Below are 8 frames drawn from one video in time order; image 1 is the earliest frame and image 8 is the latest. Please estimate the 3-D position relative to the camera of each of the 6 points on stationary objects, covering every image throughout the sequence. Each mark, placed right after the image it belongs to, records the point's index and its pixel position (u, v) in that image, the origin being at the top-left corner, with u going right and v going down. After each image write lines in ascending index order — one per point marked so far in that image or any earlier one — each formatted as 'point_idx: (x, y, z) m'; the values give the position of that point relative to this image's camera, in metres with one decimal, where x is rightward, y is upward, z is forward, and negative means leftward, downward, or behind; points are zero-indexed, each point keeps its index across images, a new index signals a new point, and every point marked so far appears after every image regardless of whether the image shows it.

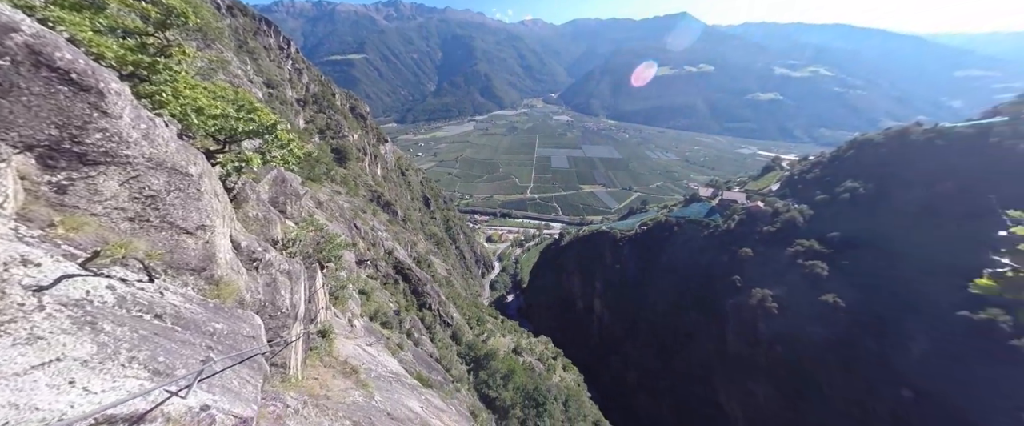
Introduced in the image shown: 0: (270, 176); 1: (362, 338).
0: (-8.6, +1.3, +13.3) m
1: (-6.4, -5.3, +16.0) m
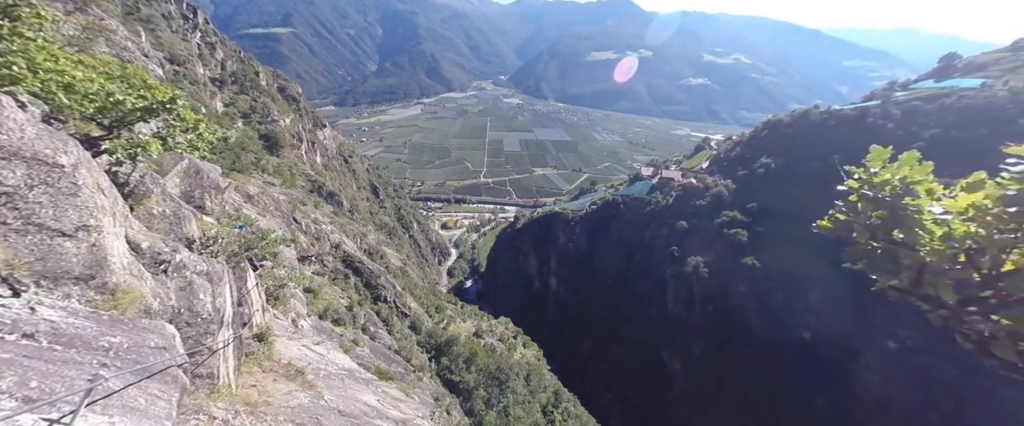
0: (-10.4, +1.4, +11.7) m
1: (-8.2, -5.0, +14.9) m
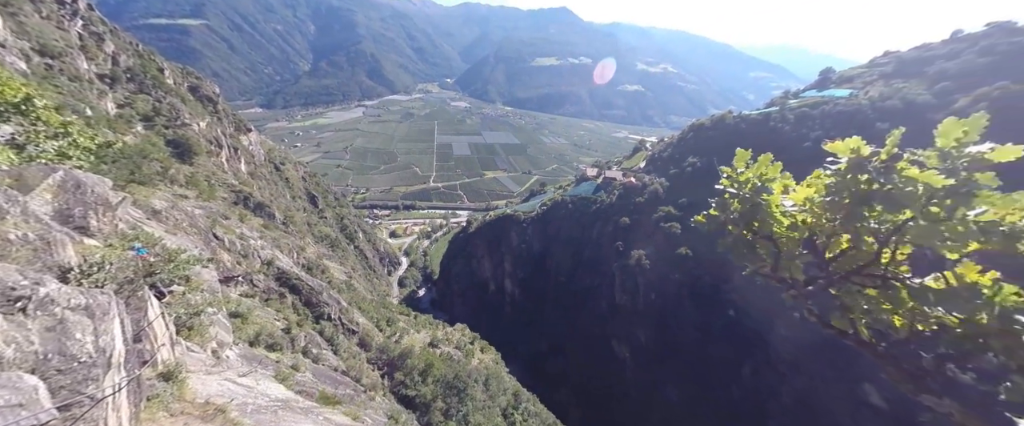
0: (-11.9, +0.9, +9.7) m
1: (-9.8, -5.5, +13.1) m
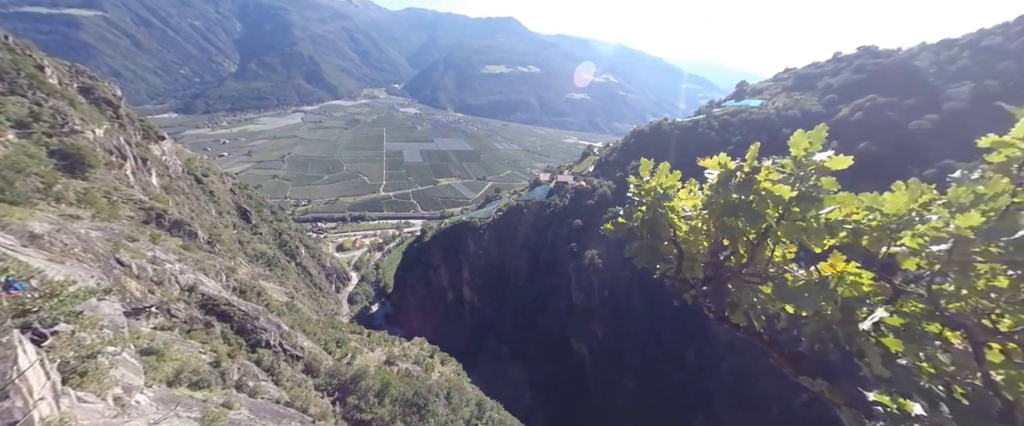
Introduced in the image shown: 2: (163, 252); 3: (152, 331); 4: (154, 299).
0: (-12.9, +0.2, +7.5) m
1: (-11.0, -6.1, +11.0) m
2: (-18.5, -2.2, +20.0) m
3: (-14.8, -4.8, +15.2) m
4: (-16.0, -3.8, +16.7) m
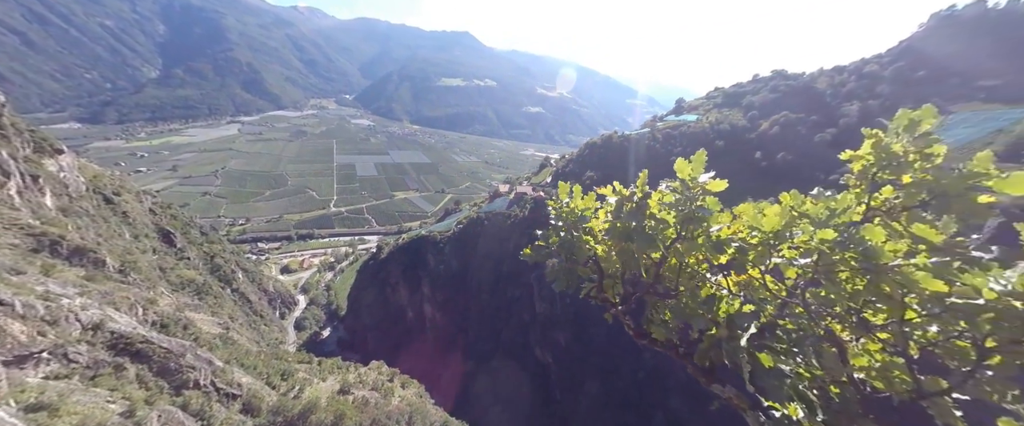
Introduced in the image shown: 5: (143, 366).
0: (-13.6, -0.4, +5.2) m
1: (-11.8, -6.8, +8.8) m
2: (-20.4, -3.4, +17.1) m
3: (-16.1, -5.7, +12.6) m
4: (-17.5, -4.8, +13.9) m
5: (-16.6, -6.9, +16.8) m
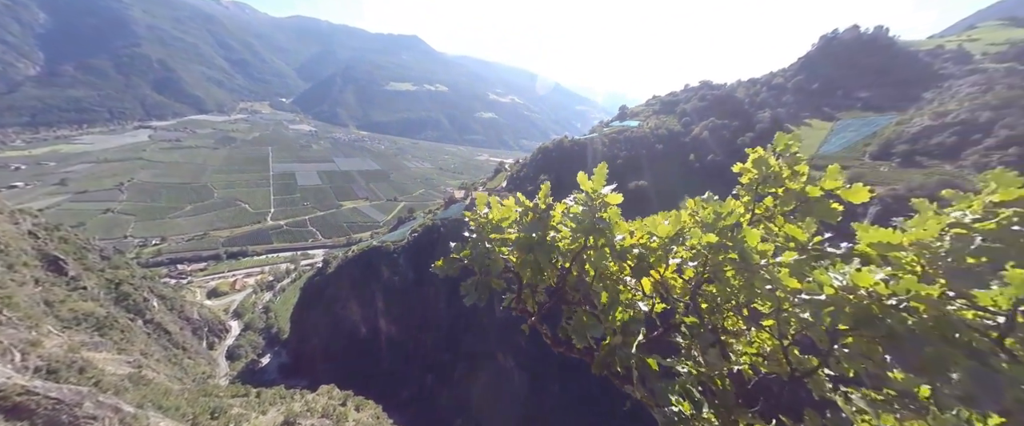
0: (-14.0, -1.0, +2.6) m
1: (-12.4, -7.4, +6.3) m
2: (-22.0, -4.4, +13.6) m
3: (-17.1, -6.5, +9.6) m
4: (-18.7, -5.7, +10.8) m
5: (-18.1, -7.8, +13.6) m
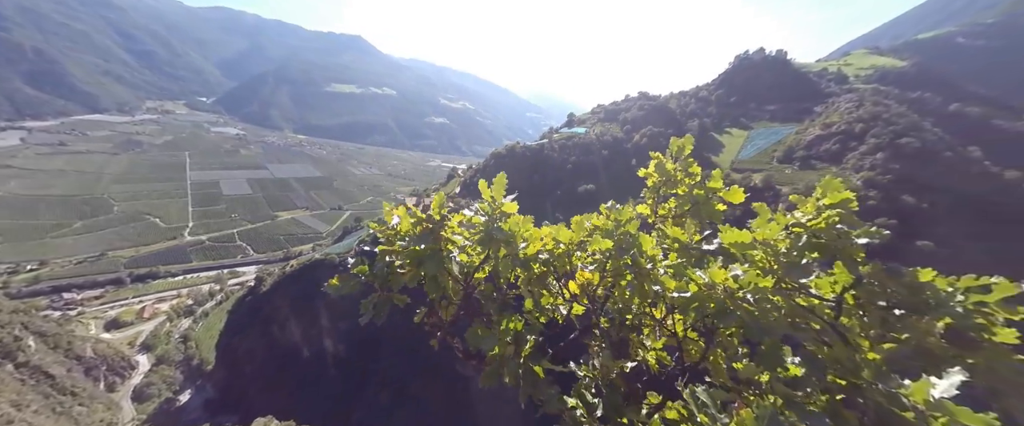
0: (-14.0, -1.4, -0.3) m
1: (-12.8, -7.8, +3.5) m
2: (-23.2, -5.2, +9.5) m
3: (-17.8, -7.1, +6.2) m
4: (-19.6, -6.4, +7.2) m
5: (-19.3, -8.5, +10.1) m
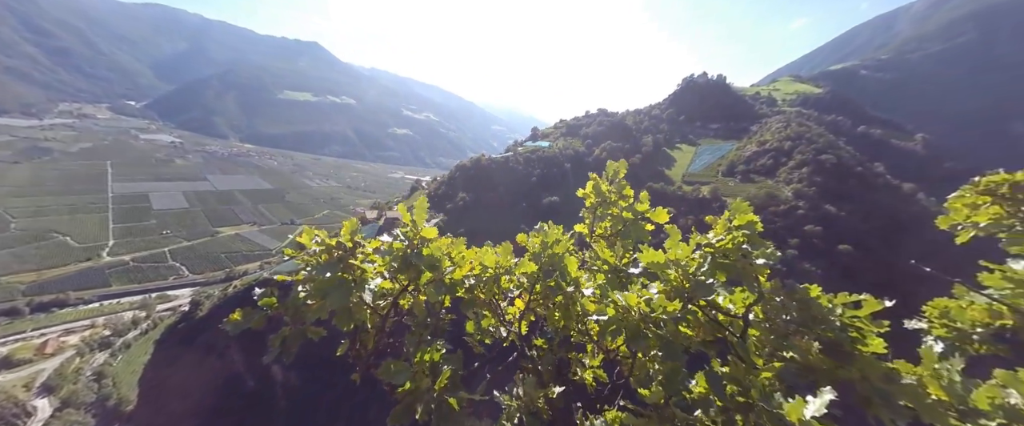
0: (-13.8, -1.6, -2.6) m
1: (-12.9, -8.1, +1.1) m
2: (-23.8, -5.7, +6.2) m
3: (-18.2, -7.5, +3.3) m
4: (-20.0, -6.8, +4.1) m
5: (-19.9, -9.0, +7.0) m
